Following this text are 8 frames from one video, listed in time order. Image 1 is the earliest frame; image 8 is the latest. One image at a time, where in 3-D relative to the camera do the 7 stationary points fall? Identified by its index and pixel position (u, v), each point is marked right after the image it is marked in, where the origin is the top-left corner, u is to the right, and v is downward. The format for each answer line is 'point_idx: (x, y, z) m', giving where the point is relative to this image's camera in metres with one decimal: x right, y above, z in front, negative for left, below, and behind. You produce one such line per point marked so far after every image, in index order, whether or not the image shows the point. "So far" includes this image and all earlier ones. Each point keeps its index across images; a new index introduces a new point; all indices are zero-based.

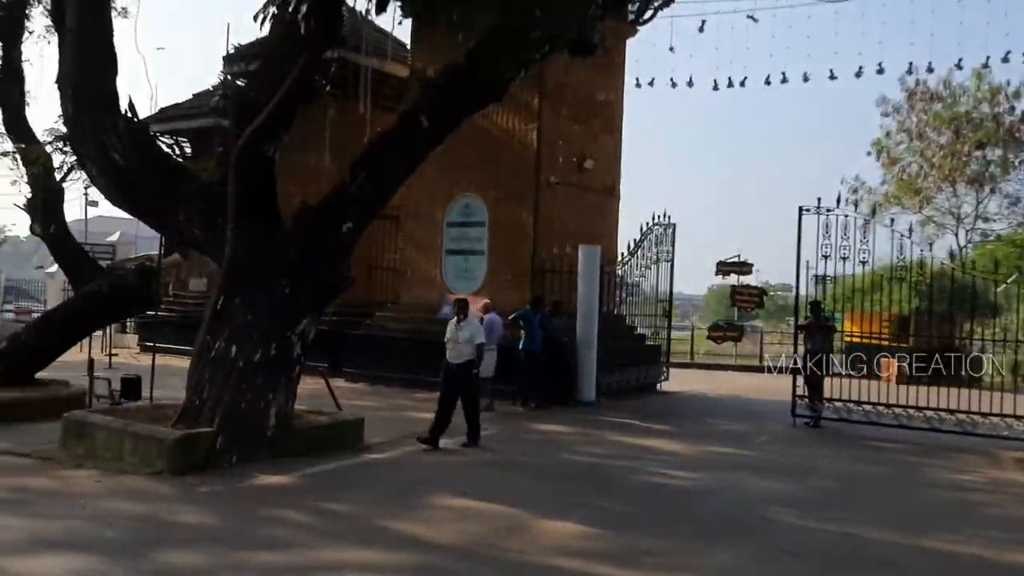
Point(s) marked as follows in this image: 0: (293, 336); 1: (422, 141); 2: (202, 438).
0: (-2.4, -0.5, +9.6) m
1: (-1.0, +1.7, +10.2) m
2: (-2.9, -1.4, +8.6) m
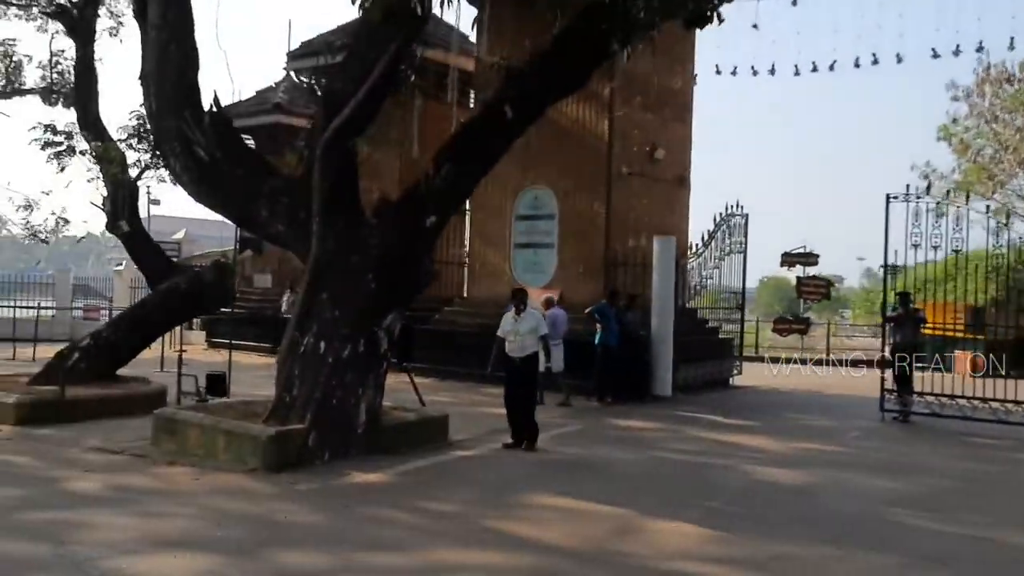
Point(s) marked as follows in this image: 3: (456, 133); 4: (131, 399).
0: (-1.4, -0.5, +9.5) m
1: (-0.1, +1.7, +9.9) m
2: (-2.0, -1.4, +8.5) m
3: (-0.6, +1.7, +10.0) m
4: (-5.0, -1.4, +11.8) m
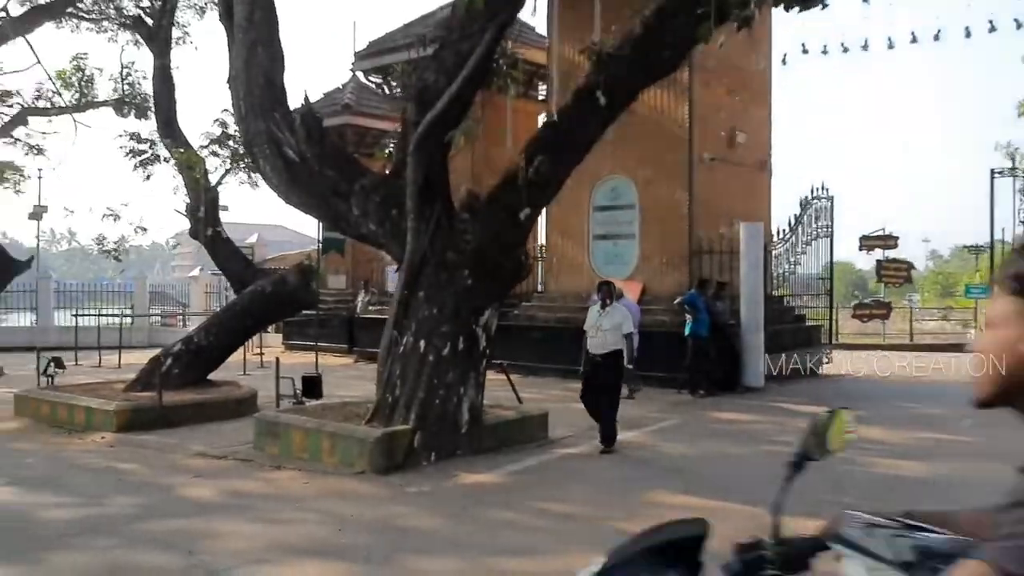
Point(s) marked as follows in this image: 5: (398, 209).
0: (-0.4, -0.4, +9.3) m
1: (+0.9, +1.8, +9.6) m
2: (-1.0, -1.4, +8.3) m
3: (+0.4, +1.8, +9.7) m
4: (-3.8, -1.5, +11.8) m
5: (-1.3, +0.9, +9.8) m
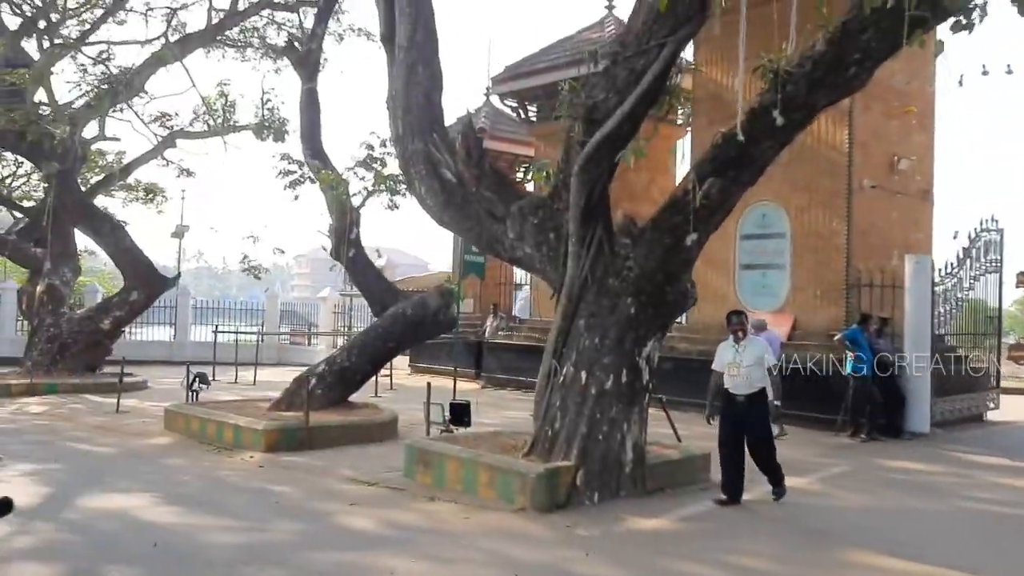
0: (+1.3, -0.7, +8.7) m
1: (+2.6, +1.5, +9.0) m
2: (+0.5, -1.6, +7.9) m
3: (+2.1, +1.5, +9.2) m
4: (-1.9, -1.8, +11.7) m
5: (+0.4, +0.6, +9.4) m
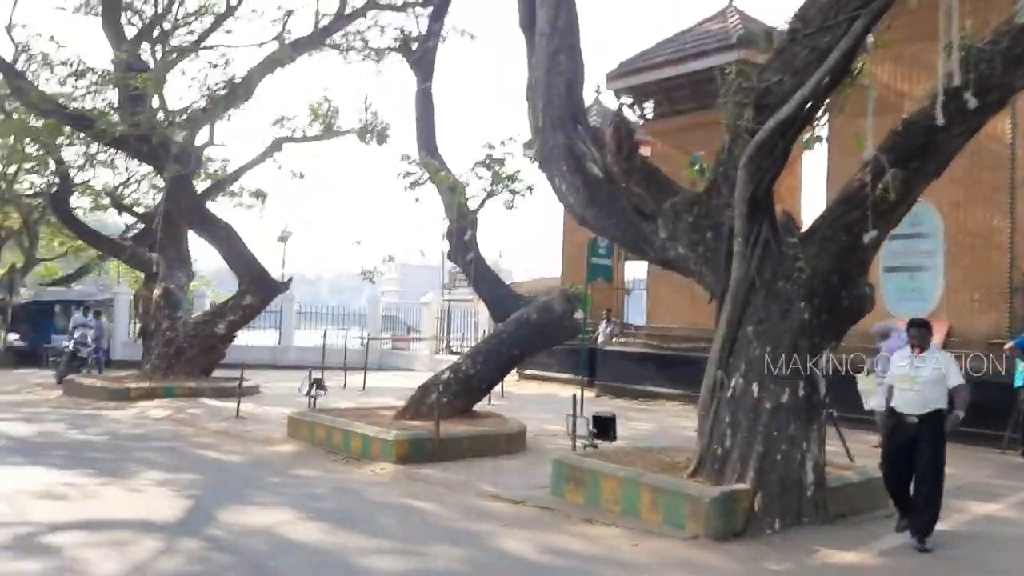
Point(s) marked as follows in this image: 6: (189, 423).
0: (+2.7, -0.7, +7.9) m
1: (+4.1, +1.5, +8.0) m
2: (+1.8, -1.6, +7.1) m
3: (+3.5, +1.4, +8.2) m
4: (-0.2, -1.8, +11.1) m
5: (+1.9, +0.5, +8.6) m
6: (-4.9, -2.1, +13.7) m
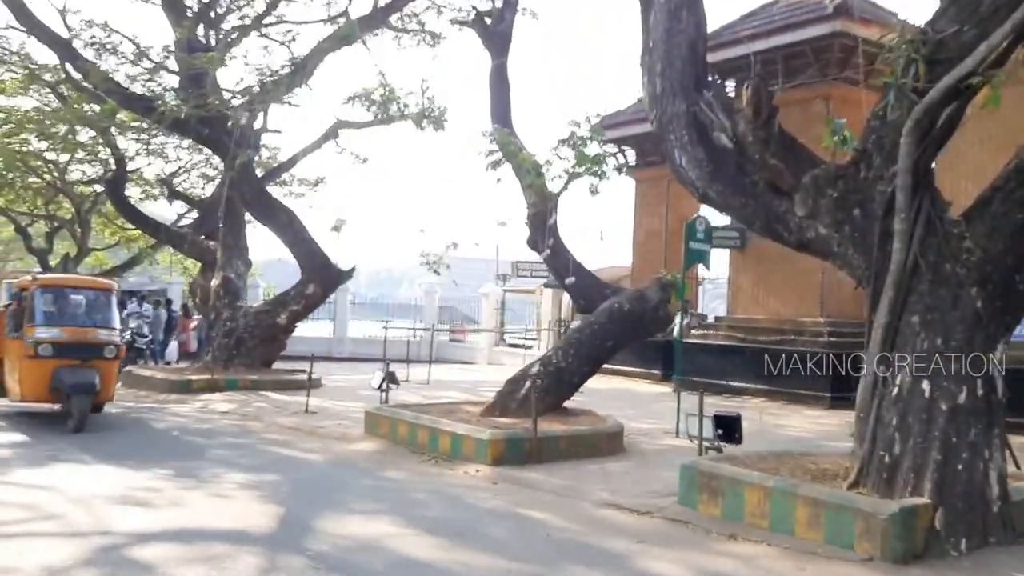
0: (+3.7, -0.6, +6.8) m
1: (+5.1, +1.6, +6.9) m
2: (+2.8, -1.5, +6.1) m
3: (+4.6, +1.6, +7.1) m
4: (+1.0, -1.7, +10.2) m
5: (+3.0, +0.7, +7.6) m
6: (-3.7, -1.9, +13.0) m
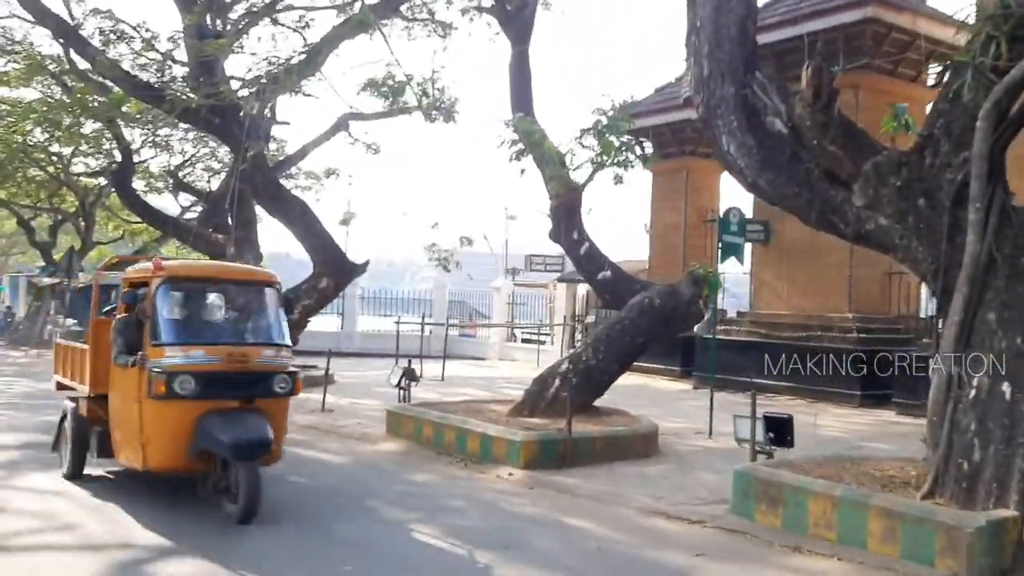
0: (+4.0, -0.6, +6.4) m
1: (+5.4, +1.6, +6.5) m
2: (+3.1, -1.5, +5.6) m
3: (+4.9, +1.6, +6.7) m
4: (+1.3, -1.6, +9.7) m
5: (+3.3, +0.7, +7.1) m
6: (-3.4, -1.8, +12.6) m
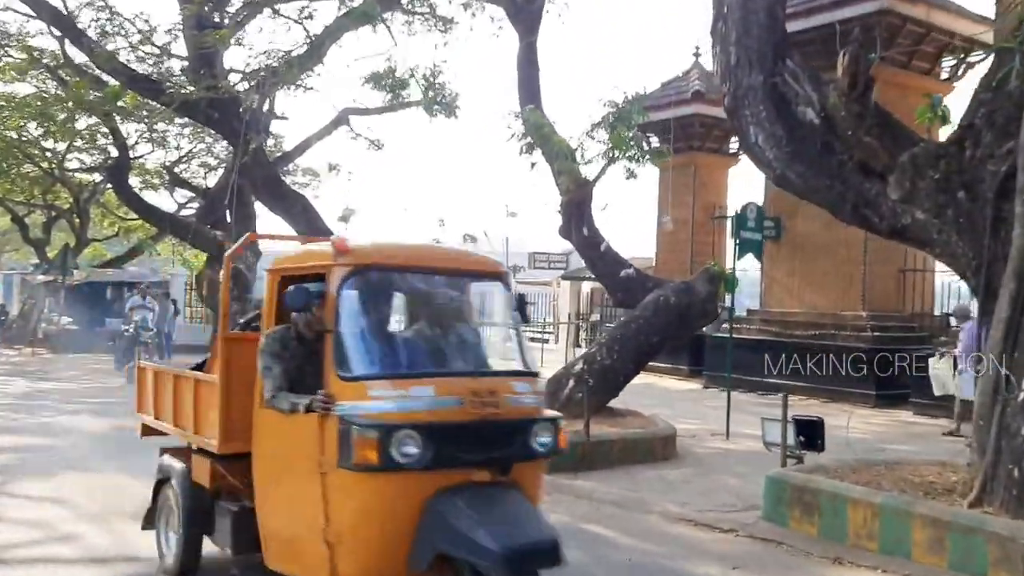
0: (+4.2, -0.5, +6.1) m
1: (+5.6, +1.6, +6.1) m
2: (+3.3, -1.5, +5.3) m
3: (+5.1, +1.6, +6.4) m
4: (+1.5, -1.6, +9.4) m
5: (+3.5, +0.7, +6.8) m
6: (-3.2, -1.8, +12.2) m
